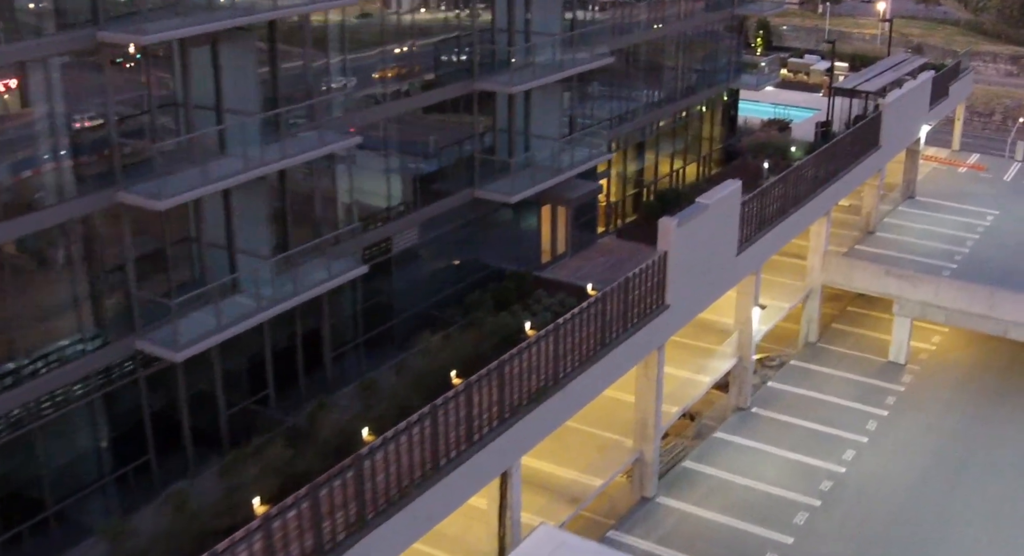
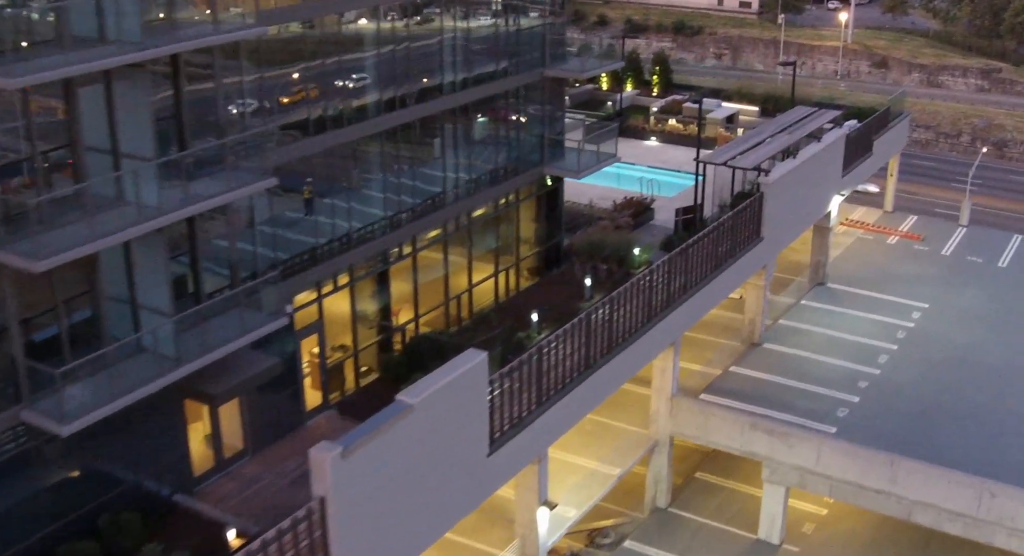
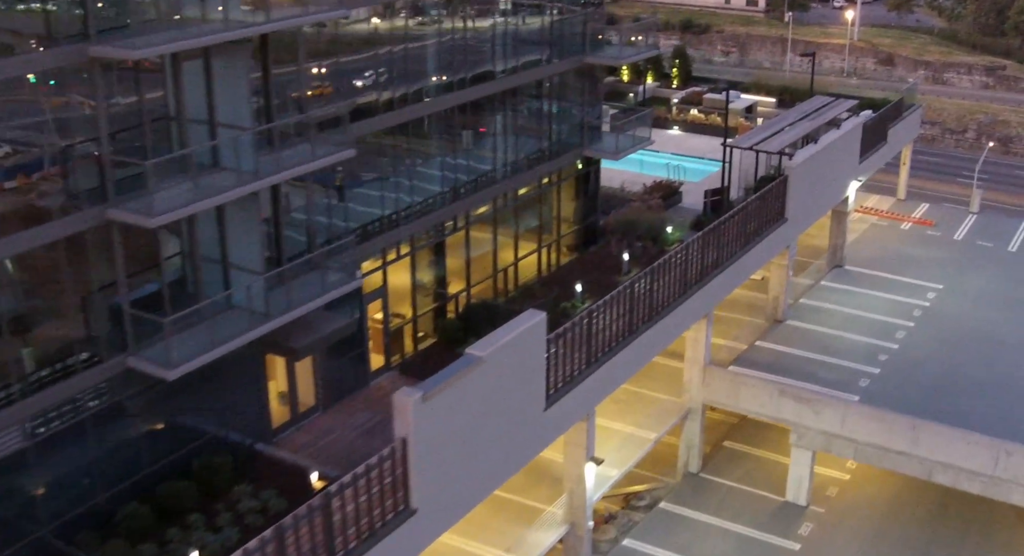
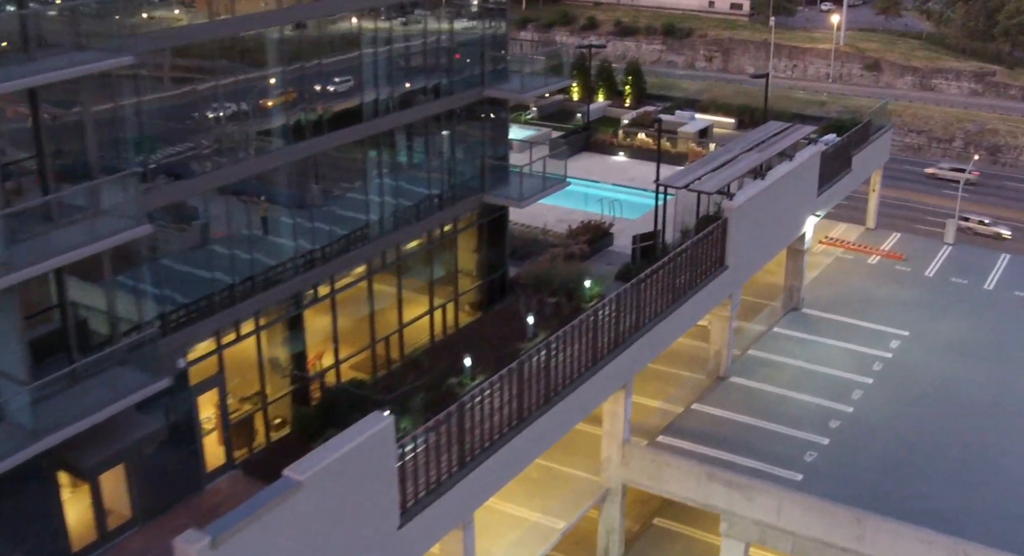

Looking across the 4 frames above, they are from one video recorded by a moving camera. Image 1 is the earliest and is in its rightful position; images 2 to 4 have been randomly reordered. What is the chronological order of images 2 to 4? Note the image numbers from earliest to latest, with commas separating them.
3, 2, 4
